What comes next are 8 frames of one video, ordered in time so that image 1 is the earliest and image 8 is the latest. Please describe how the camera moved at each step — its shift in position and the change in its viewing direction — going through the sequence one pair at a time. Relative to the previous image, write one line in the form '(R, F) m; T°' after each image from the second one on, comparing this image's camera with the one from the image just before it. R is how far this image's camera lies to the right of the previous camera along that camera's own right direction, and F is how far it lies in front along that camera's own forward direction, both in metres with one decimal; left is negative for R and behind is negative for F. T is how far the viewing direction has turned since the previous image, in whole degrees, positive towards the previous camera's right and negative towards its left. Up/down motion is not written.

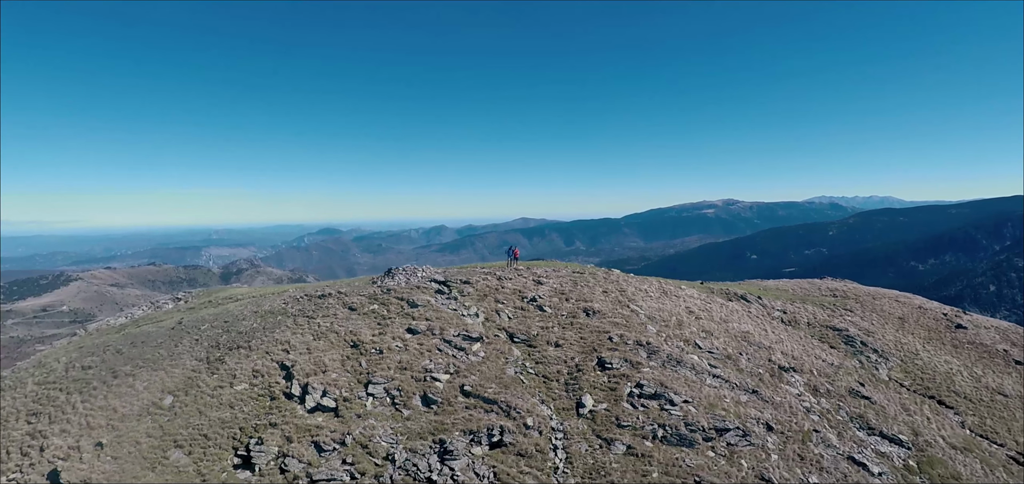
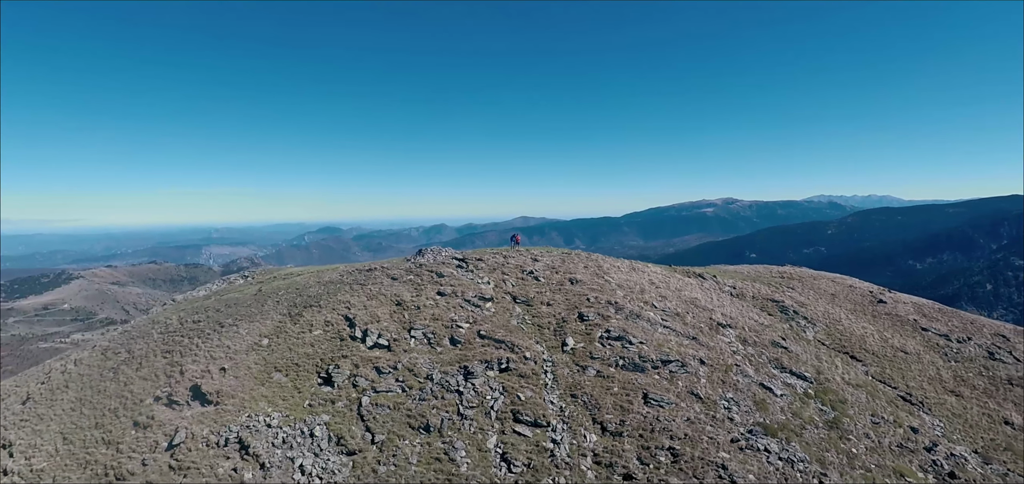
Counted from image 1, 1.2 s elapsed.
(-0.2, -6.3) m; 0°
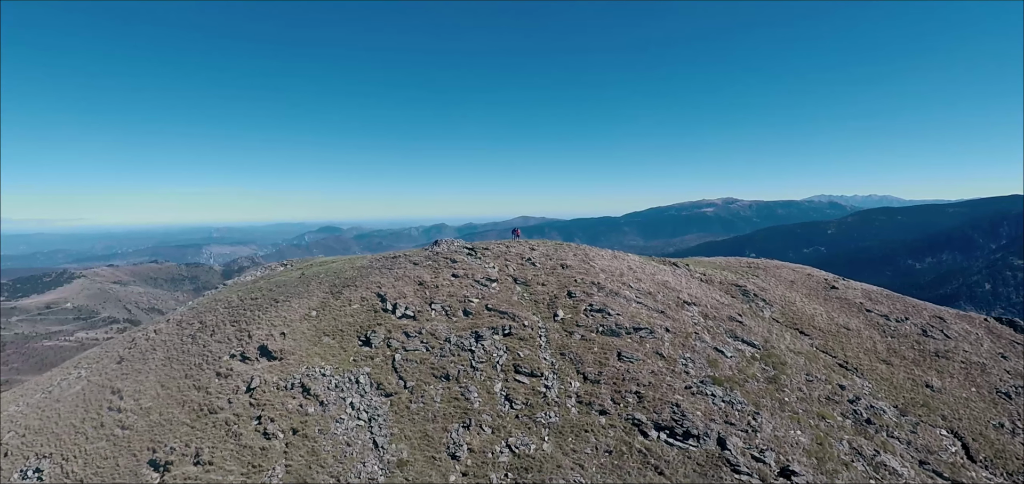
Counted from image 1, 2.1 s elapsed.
(-0.1, -5.4) m; 0°
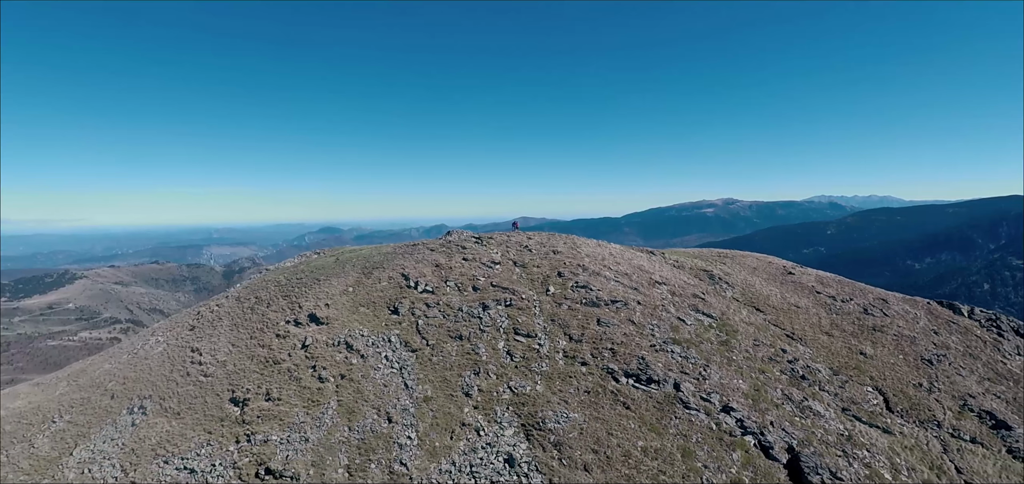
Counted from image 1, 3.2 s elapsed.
(0.0, -6.4) m; 0°
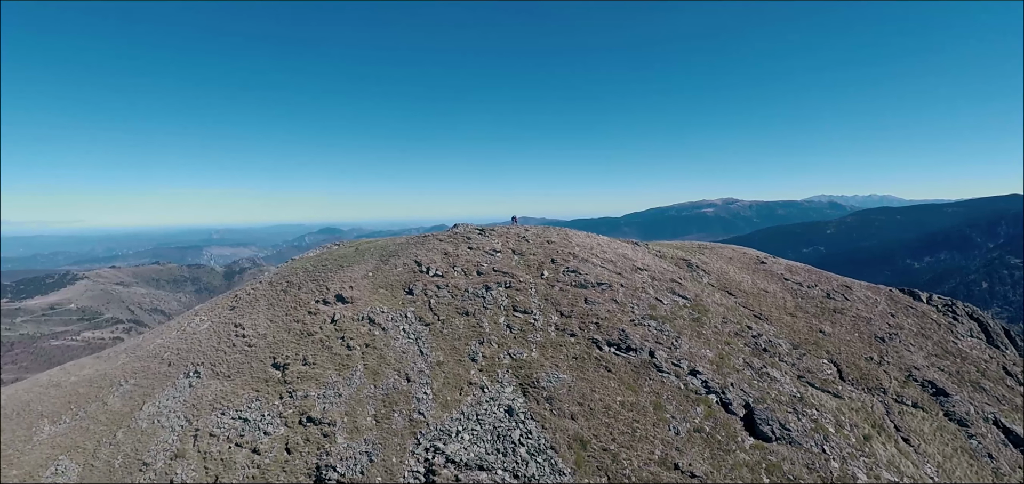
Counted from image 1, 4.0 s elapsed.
(+0.1, -5.2) m; 0°
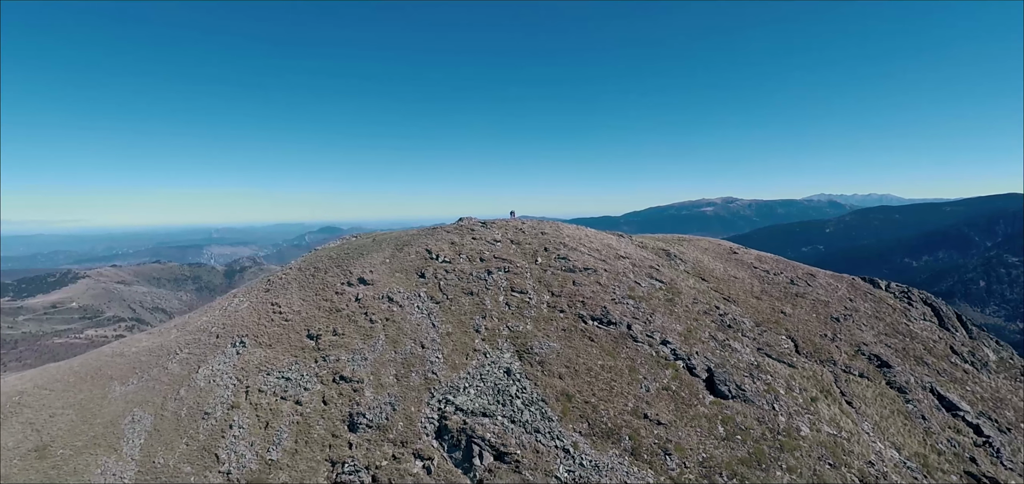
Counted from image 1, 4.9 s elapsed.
(+0.2, -6.1) m; 0°
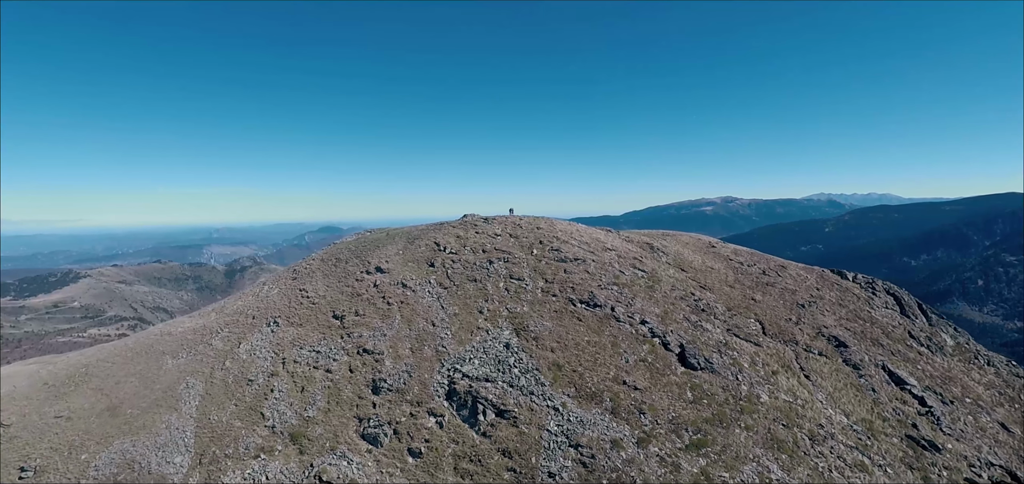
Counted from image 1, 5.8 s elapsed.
(+0.2, -6.0) m; 0°
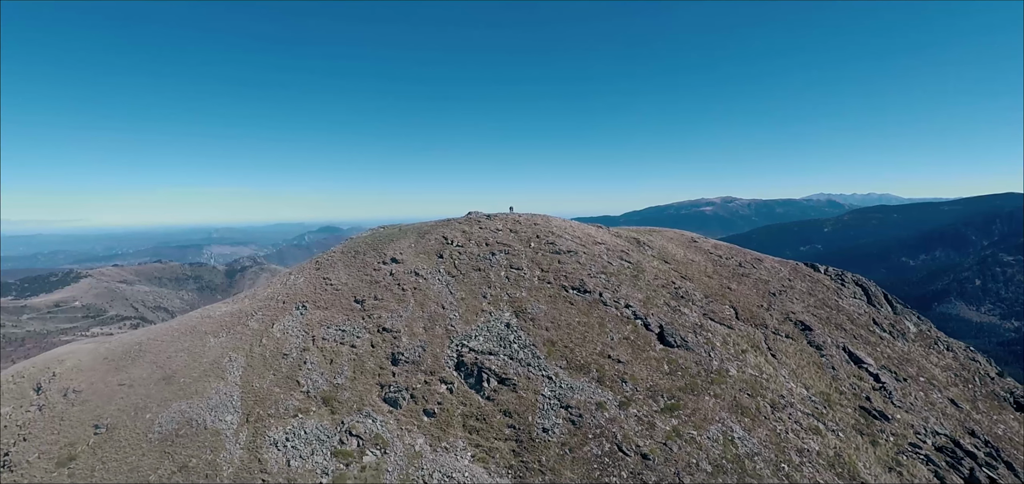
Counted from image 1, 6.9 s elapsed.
(0.0, -6.3) m; 0°
